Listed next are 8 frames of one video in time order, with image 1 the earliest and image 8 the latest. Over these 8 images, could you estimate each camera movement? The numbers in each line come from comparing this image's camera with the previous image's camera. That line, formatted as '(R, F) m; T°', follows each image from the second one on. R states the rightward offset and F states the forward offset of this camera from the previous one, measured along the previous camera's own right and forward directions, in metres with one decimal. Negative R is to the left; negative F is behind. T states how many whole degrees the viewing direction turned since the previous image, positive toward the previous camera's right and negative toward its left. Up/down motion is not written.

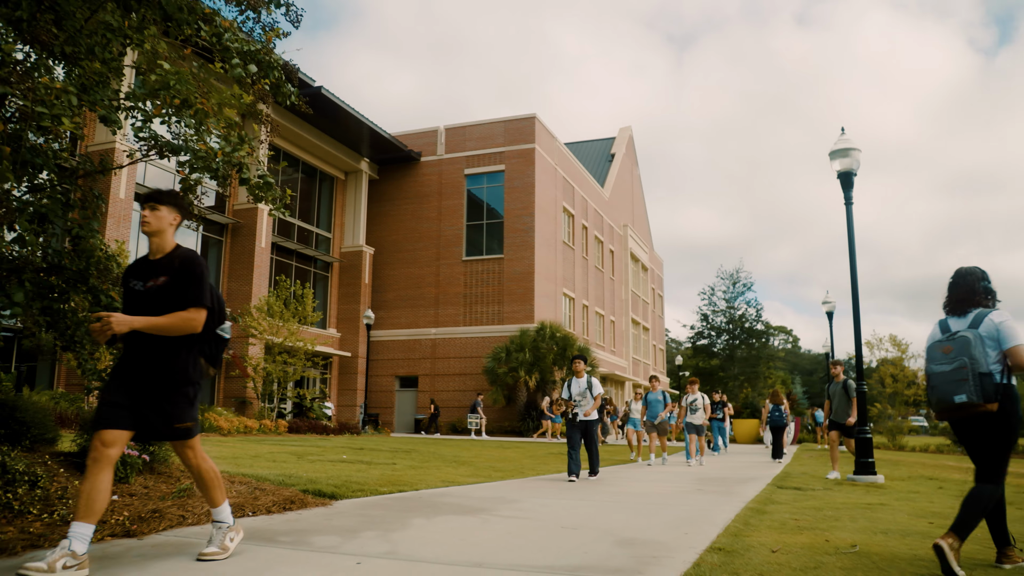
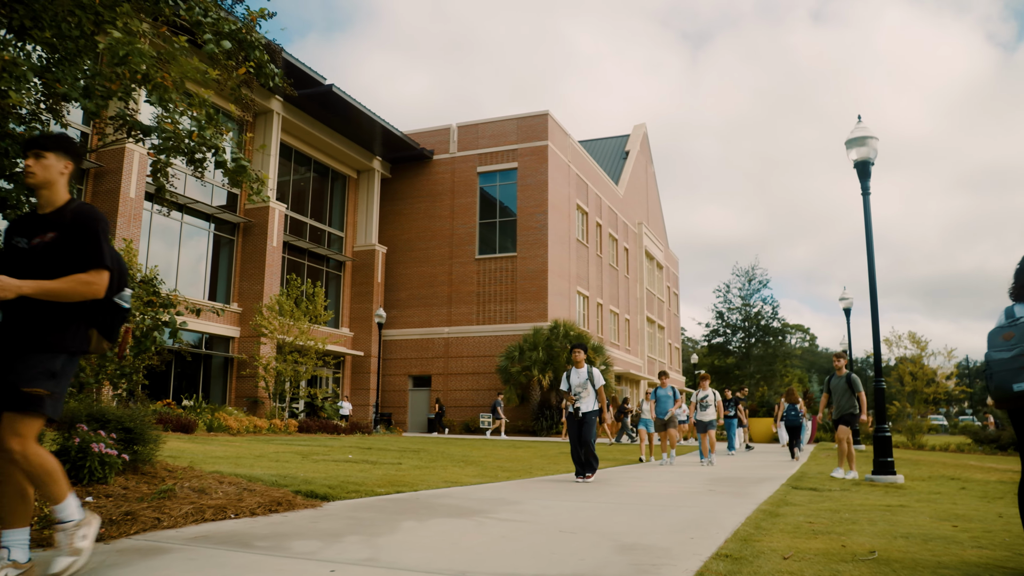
(+0.1, +0.3) m; -1°
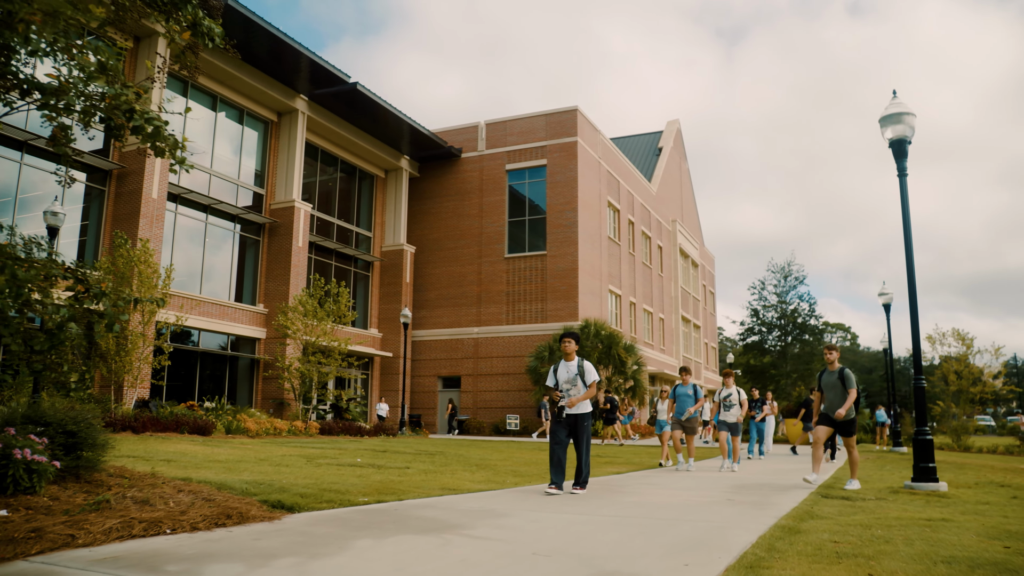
(+0.4, +0.7) m; -3°
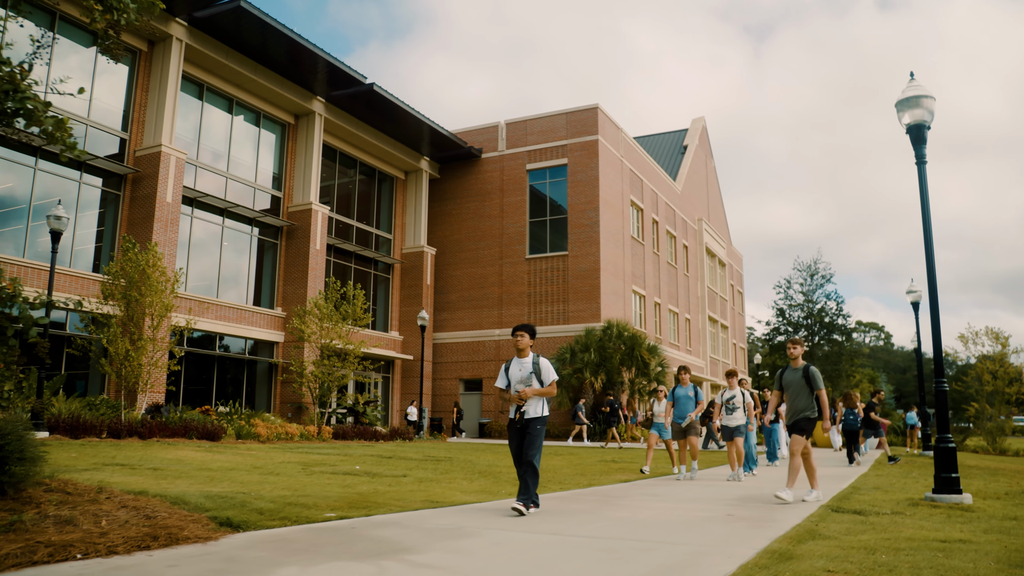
(+0.5, +0.5) m; -2°
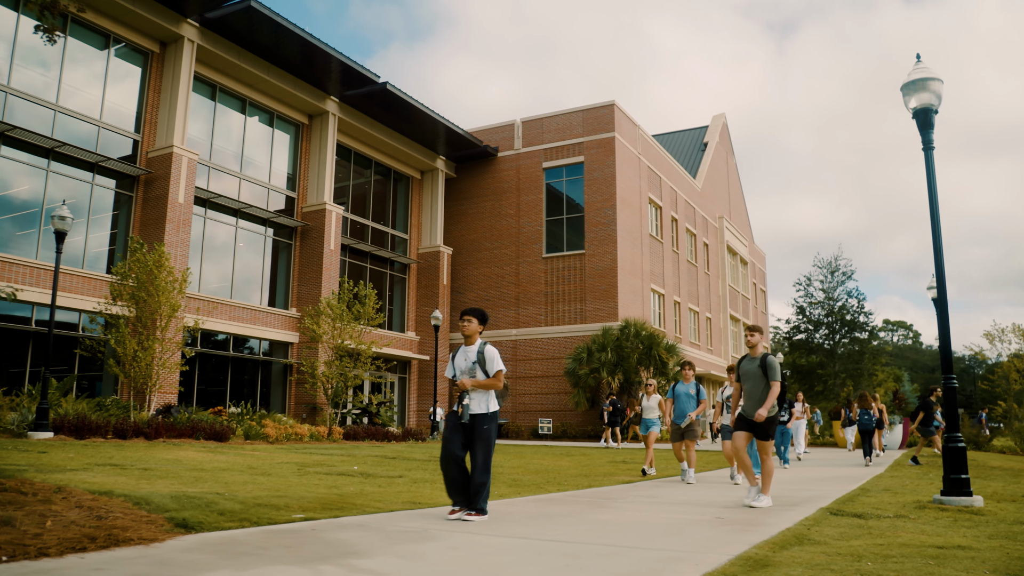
(+0.4, +0.3) m; -2°
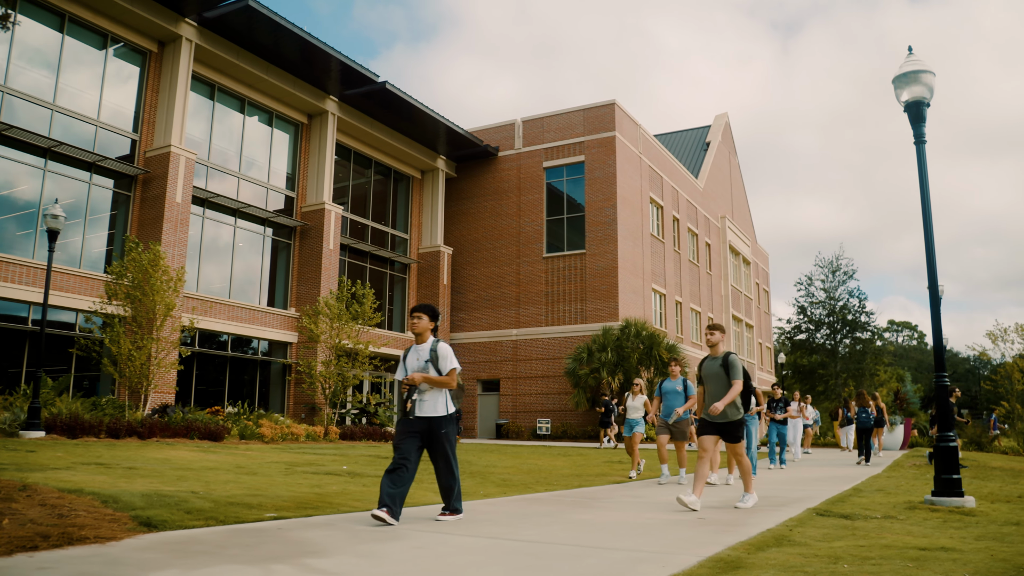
(+0.2, +0.1) m; 0°
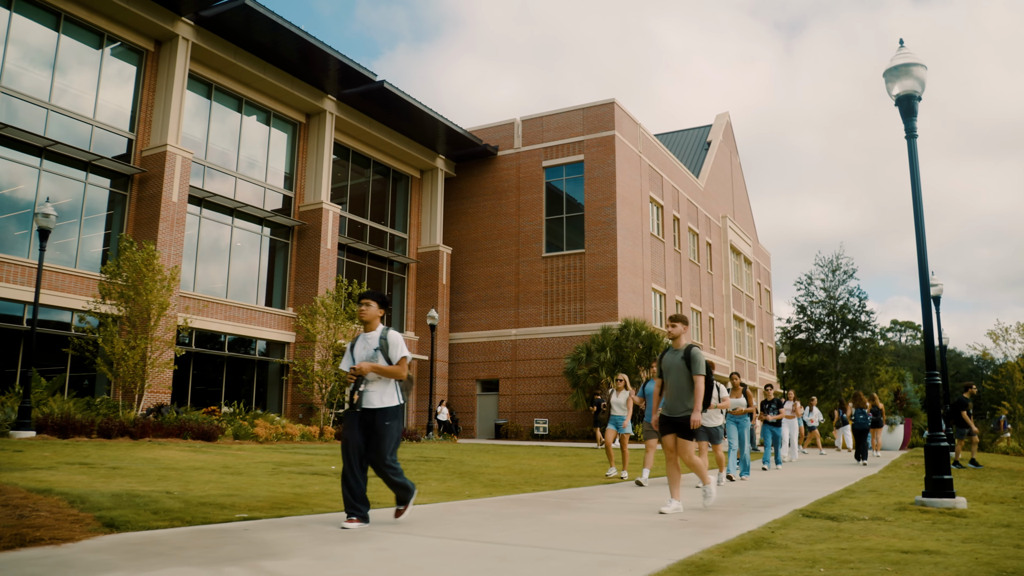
(+0.2, +0.1) m; 0°
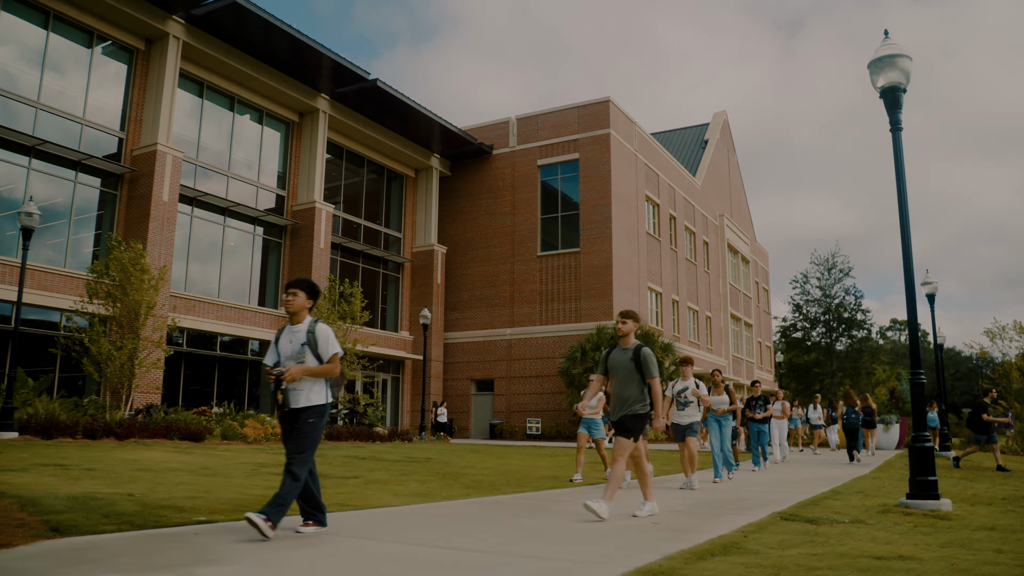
(+0.2, +0.2) m; 0°
